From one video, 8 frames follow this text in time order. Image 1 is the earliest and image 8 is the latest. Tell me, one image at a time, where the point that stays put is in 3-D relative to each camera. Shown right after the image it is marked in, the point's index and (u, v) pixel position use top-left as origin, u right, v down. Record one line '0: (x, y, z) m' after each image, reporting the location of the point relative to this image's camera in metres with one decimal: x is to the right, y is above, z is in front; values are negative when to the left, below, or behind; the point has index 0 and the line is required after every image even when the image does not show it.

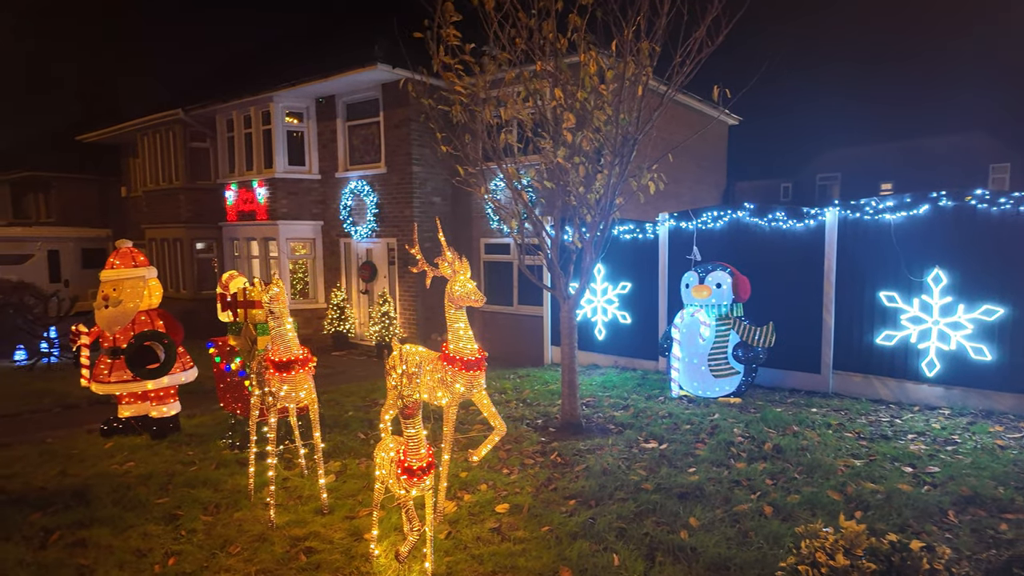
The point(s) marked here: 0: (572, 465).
0: (+0.6, -1.7, +6.1) m
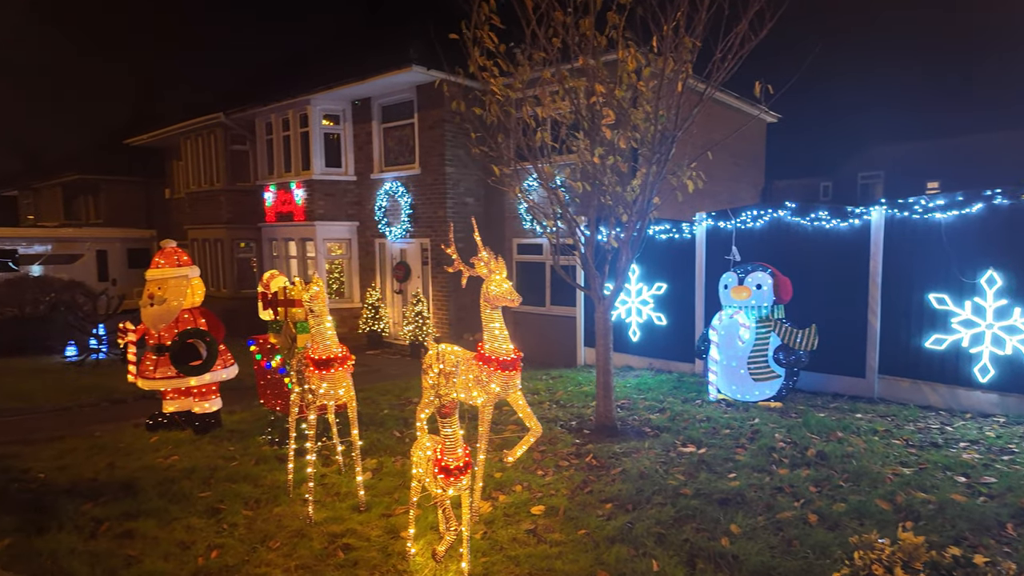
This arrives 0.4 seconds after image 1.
0: (+0.9, -1.7, +6.0) m
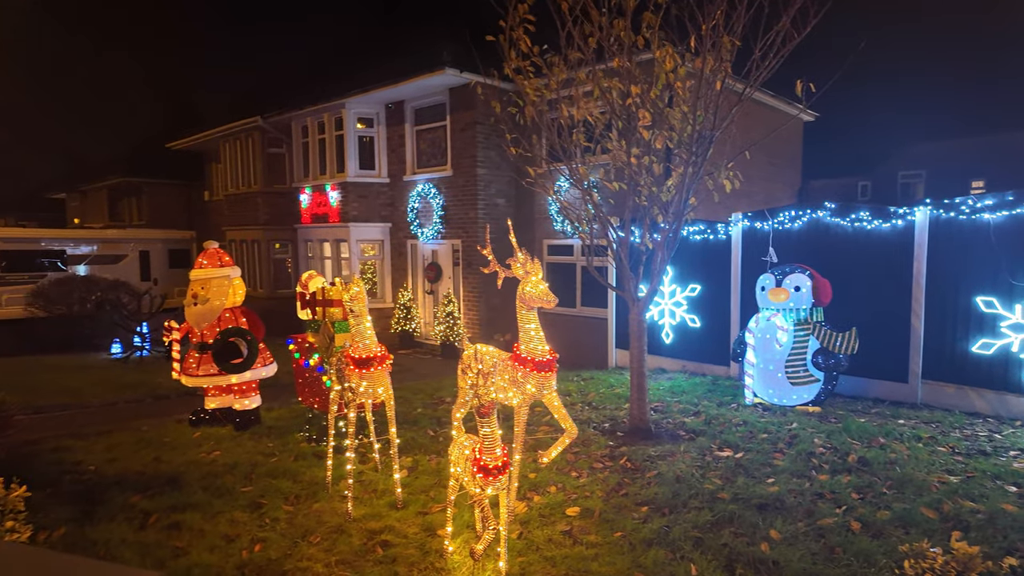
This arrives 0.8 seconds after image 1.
0: (+1.2, -1.7, +6.0) m
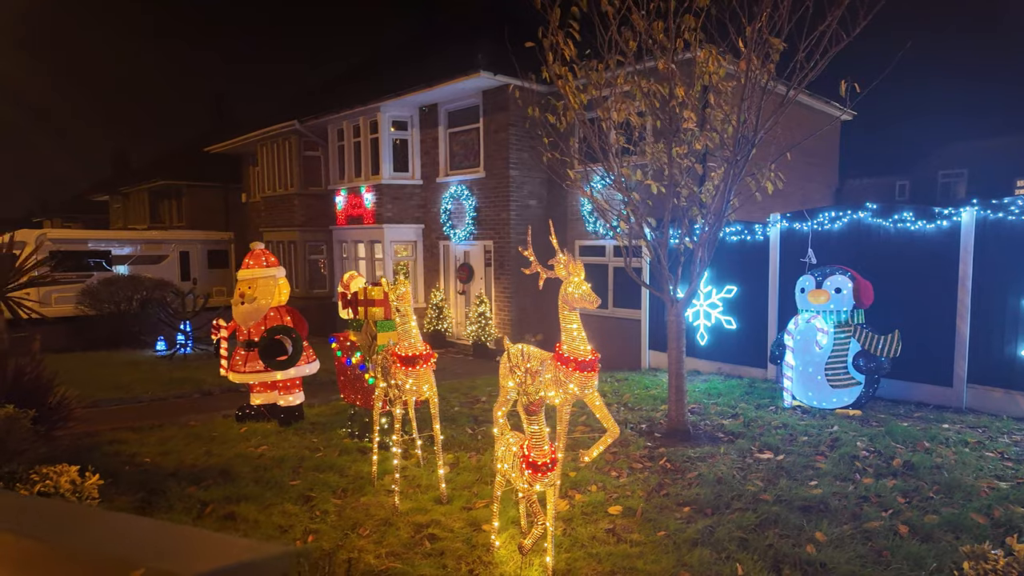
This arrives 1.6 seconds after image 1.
0: (+1.6, -1.7, +6.0) m
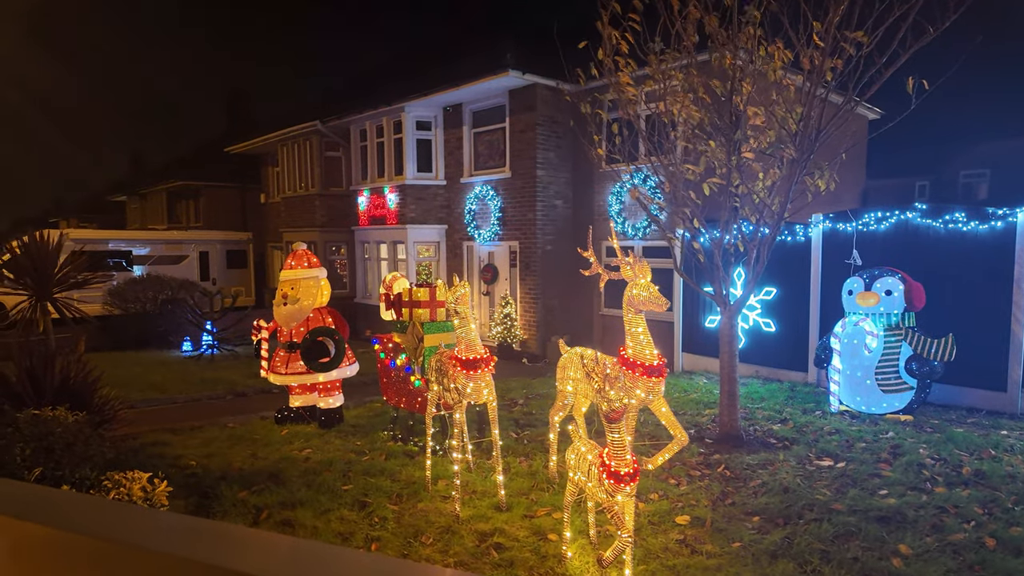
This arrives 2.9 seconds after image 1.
0: (+2.1, -1.8, +5.8) m
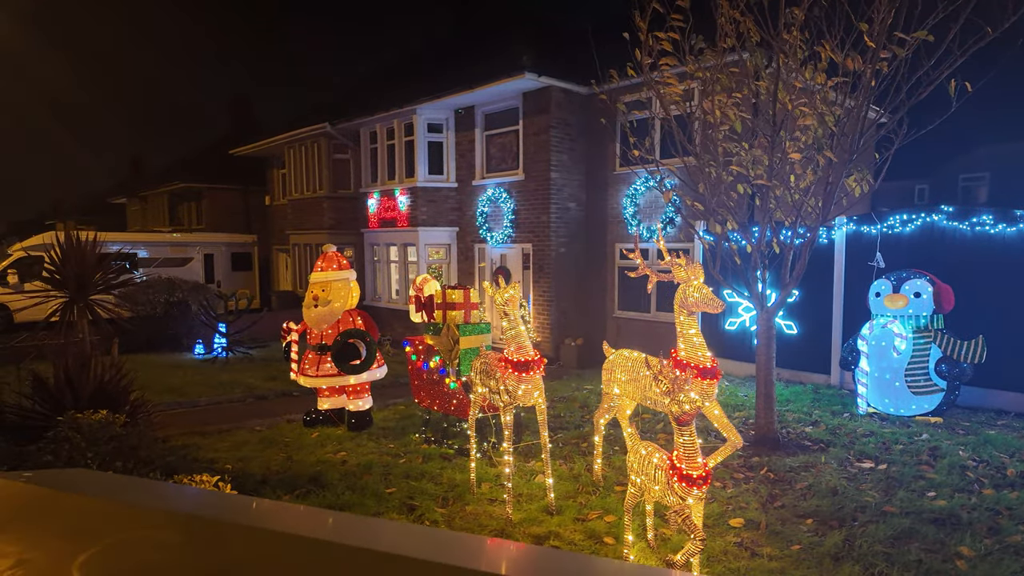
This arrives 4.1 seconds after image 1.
0: (+2.6, -1.8, +5.8) m
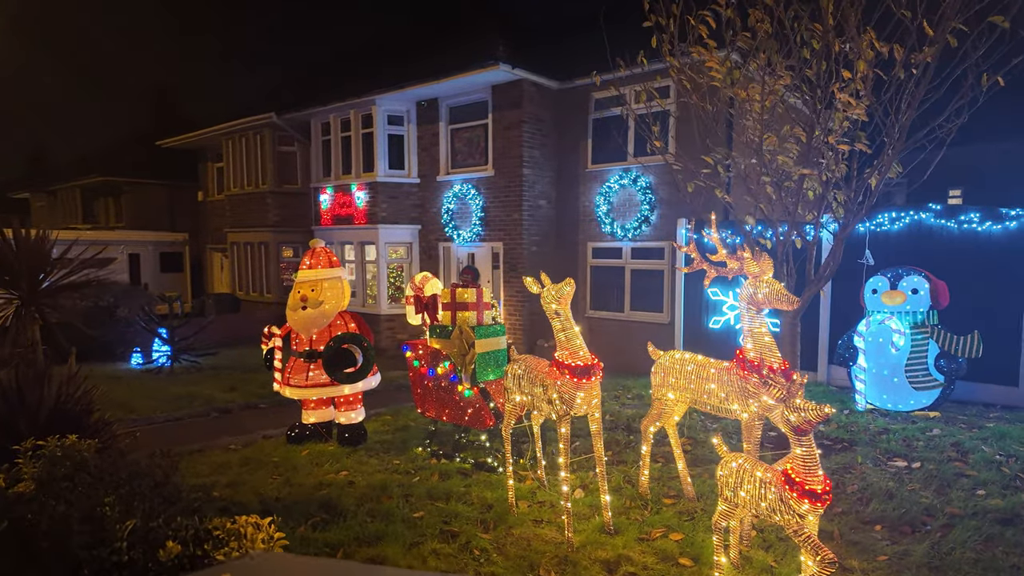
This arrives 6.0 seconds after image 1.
0: (+2.9, -1.7, +5.6) m
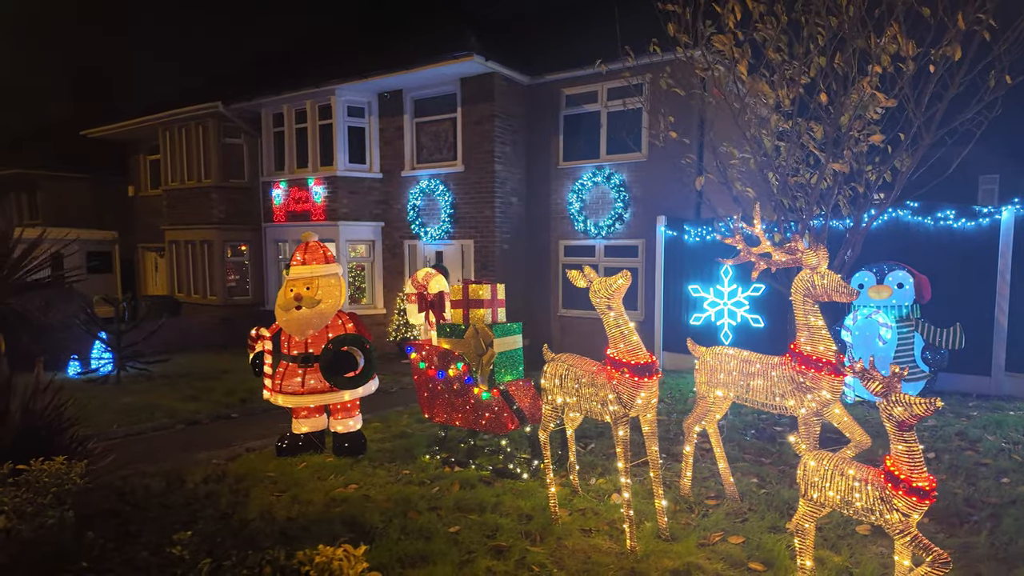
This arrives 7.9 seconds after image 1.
0: (+3.1, -1.7, +5.5) m
